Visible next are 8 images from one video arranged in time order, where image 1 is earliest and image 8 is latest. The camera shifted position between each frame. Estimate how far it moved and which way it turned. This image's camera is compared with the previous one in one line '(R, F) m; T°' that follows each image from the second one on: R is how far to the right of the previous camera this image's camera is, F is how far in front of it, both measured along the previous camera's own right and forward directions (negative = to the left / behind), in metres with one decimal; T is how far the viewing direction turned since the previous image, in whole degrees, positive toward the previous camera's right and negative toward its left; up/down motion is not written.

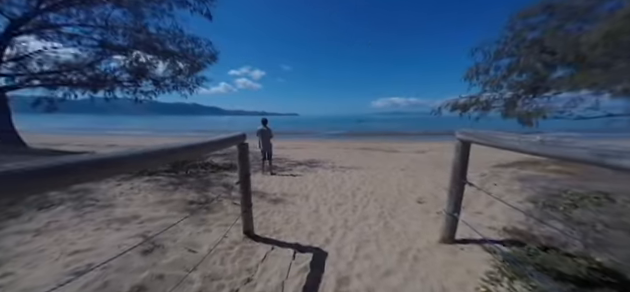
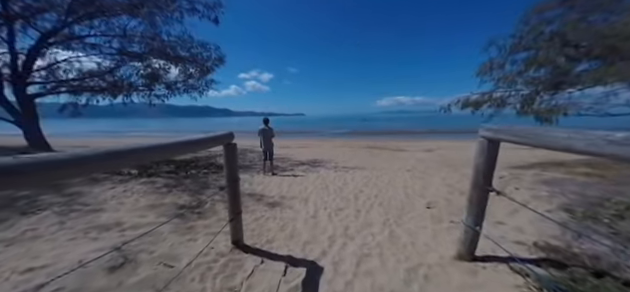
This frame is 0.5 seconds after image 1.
(+0.2, +0.4) m; -2°
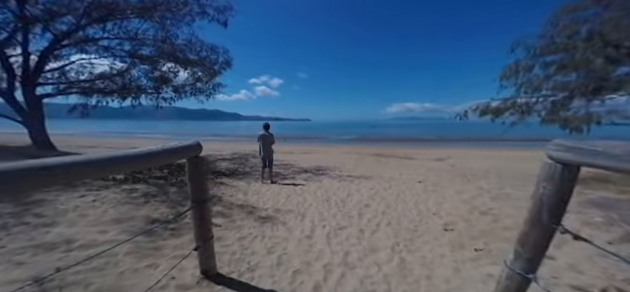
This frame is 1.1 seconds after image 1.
(+0.2, +0.7) m; -2°
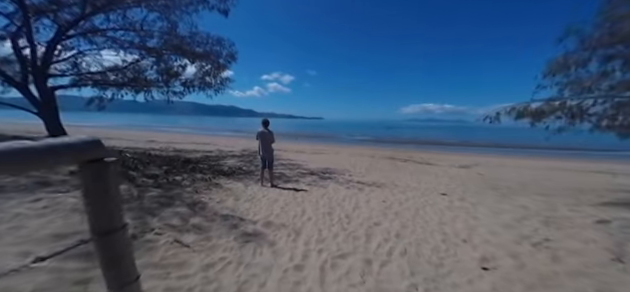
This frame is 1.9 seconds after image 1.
(+0.3, +1.0) m; -4°
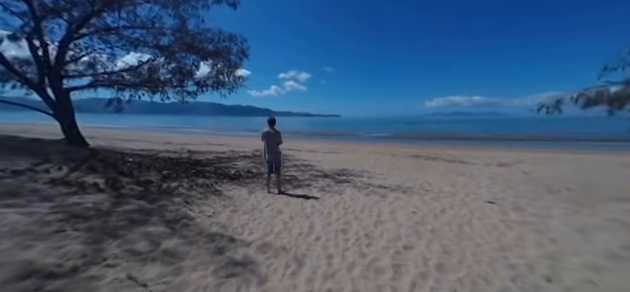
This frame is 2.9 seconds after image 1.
(+0.2, +1.1) m; -4°
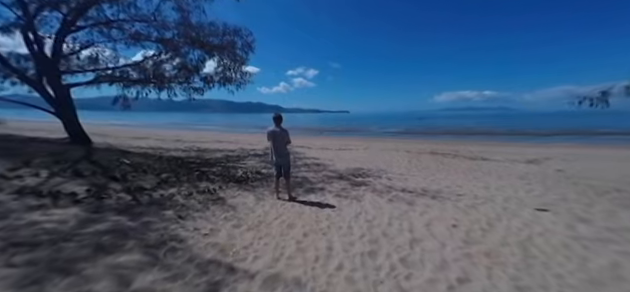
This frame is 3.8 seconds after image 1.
(-0.2, +0.9) m; -2°
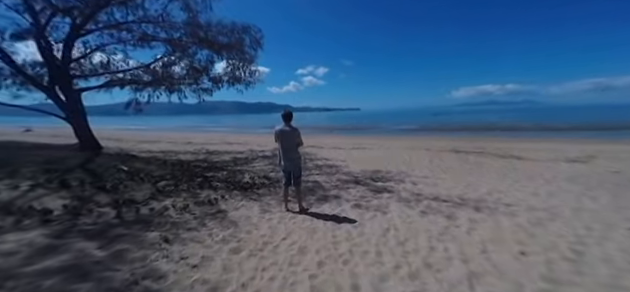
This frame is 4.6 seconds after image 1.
(-0.1, +0.9) m; -3°
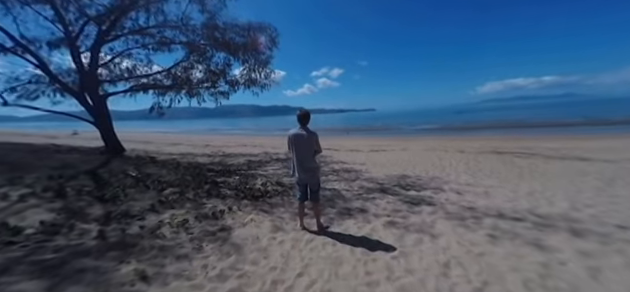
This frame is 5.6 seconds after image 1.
(-0.1, +1.0) m; -5°
